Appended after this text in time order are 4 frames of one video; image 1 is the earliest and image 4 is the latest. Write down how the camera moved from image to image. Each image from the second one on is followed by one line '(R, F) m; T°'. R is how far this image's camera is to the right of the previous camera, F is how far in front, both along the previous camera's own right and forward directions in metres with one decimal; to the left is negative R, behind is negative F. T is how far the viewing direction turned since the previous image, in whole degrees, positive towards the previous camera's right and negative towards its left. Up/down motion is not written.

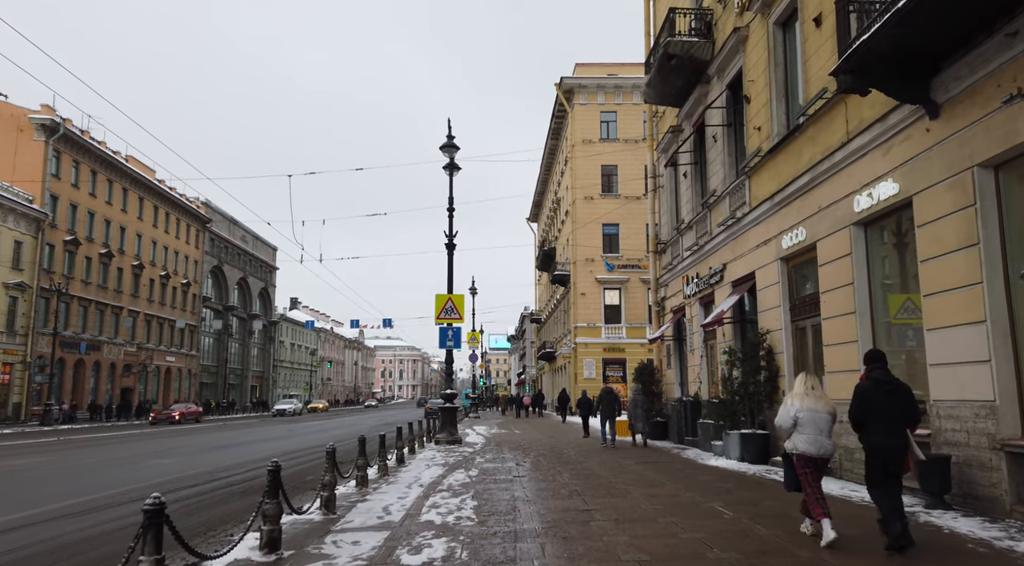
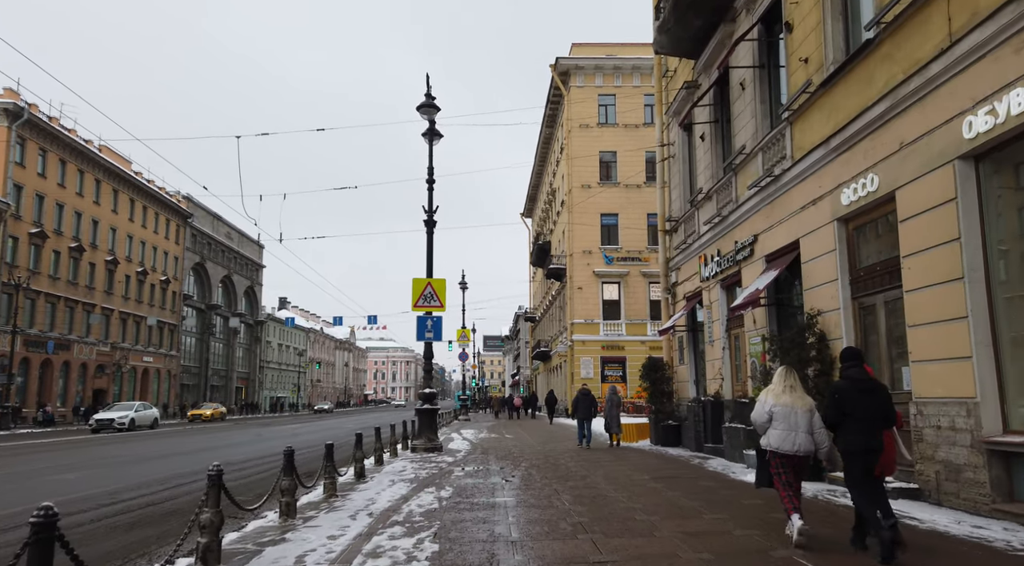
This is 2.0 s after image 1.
(+0.1, +2.6) m; 0°
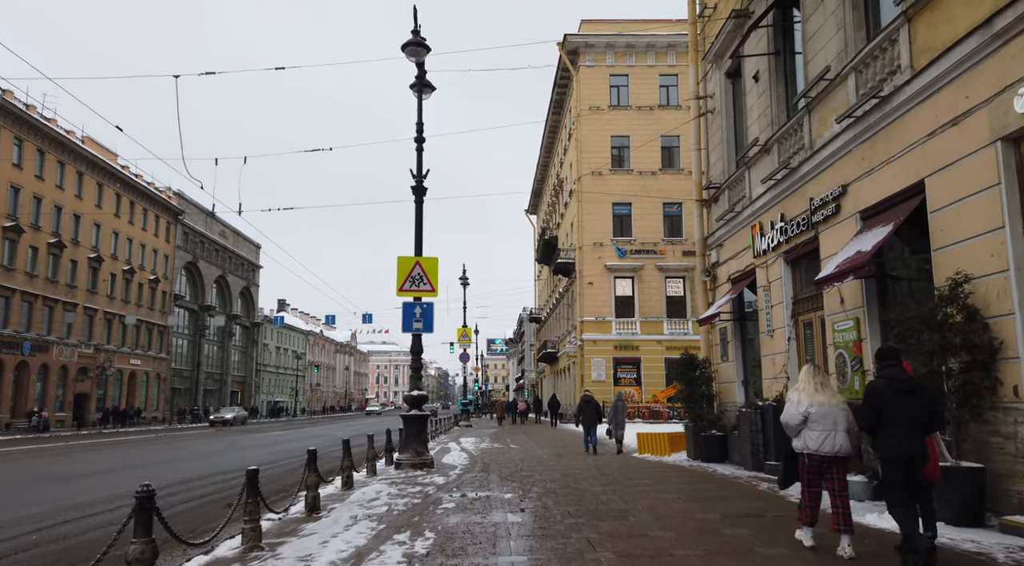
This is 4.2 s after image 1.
(-0.1, +3.0) m; 0°
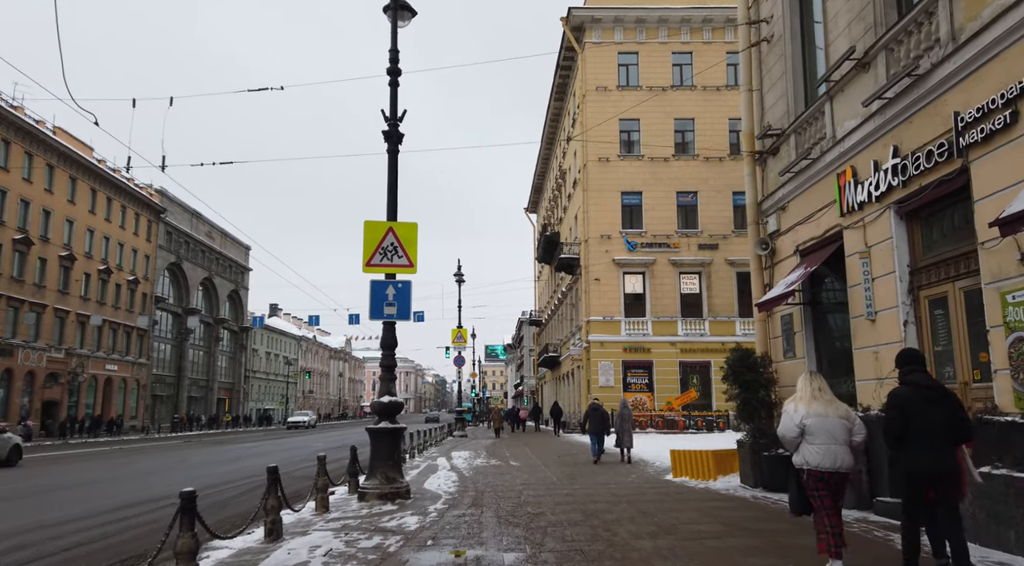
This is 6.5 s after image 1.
(-0.1, +3.3) m; 0°
